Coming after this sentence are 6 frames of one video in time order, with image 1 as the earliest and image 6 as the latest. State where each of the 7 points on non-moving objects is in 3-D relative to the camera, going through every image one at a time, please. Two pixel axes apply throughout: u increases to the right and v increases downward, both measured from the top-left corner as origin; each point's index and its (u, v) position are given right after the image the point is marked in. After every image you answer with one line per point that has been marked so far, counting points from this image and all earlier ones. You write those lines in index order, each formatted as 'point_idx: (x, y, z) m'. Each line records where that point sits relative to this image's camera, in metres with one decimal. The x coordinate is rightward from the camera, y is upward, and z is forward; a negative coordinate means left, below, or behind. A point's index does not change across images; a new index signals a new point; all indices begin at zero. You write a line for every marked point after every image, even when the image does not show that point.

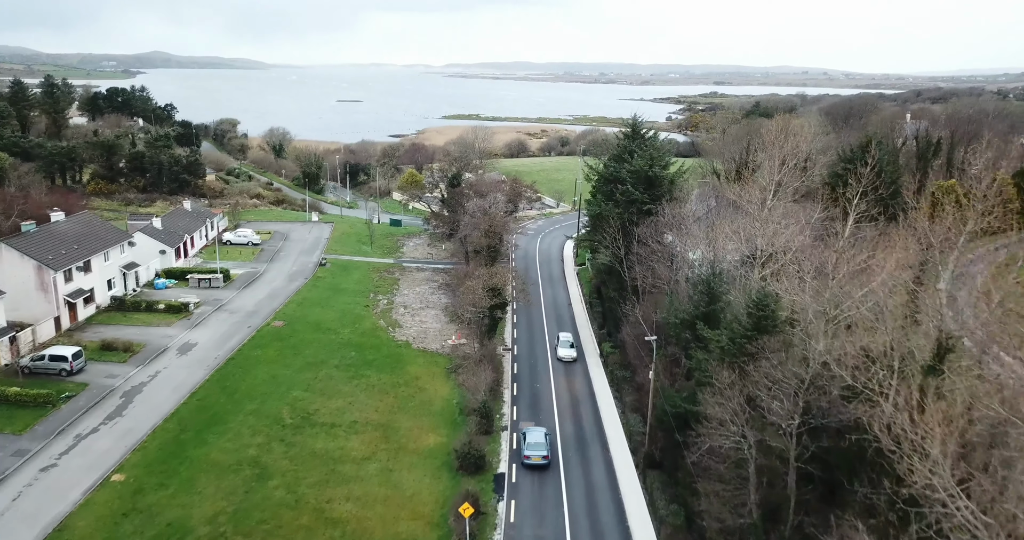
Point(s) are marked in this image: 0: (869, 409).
0: (+9.2, -3.6, +16.6) m
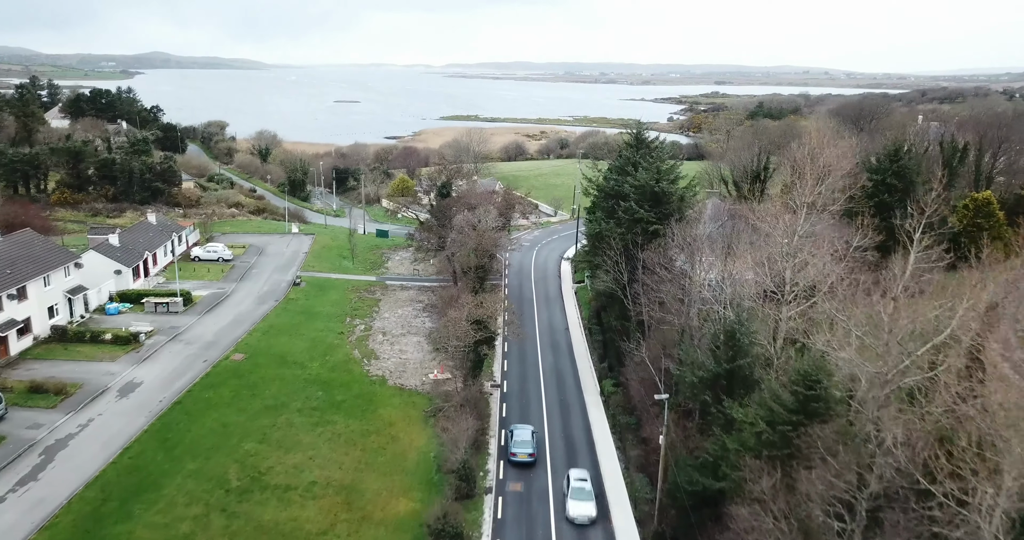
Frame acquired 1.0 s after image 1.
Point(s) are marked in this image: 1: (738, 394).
0: (+8.6, -5.0, +12.3) m
1: (+6.9, -3.8, +19.6) m
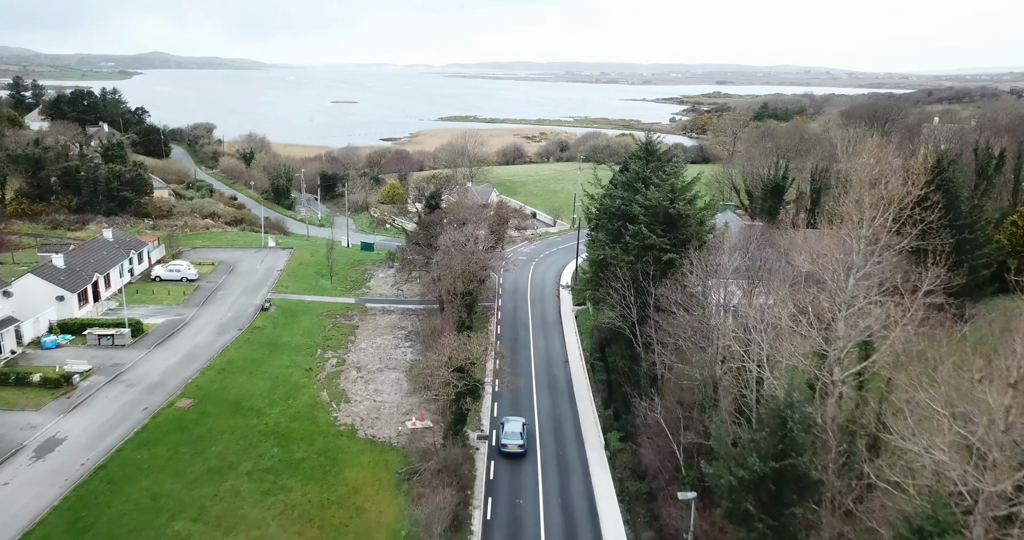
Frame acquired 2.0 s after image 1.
0: (+8.1, -6.5, +7.6) m
1: (+6.4, -5.3, +14.9) m
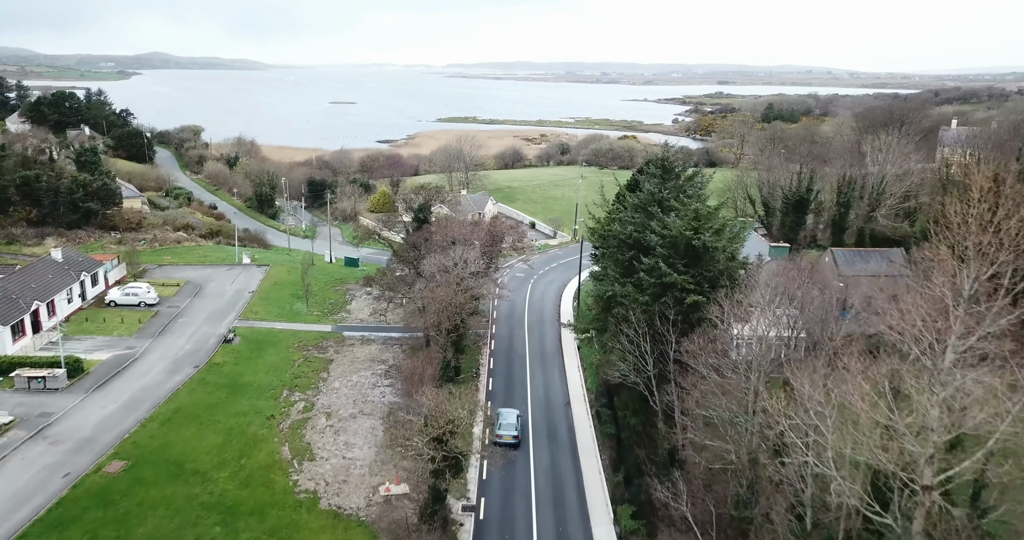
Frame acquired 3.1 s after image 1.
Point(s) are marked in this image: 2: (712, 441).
0: (+7.8, -8.0, +2.9) m
1: (+6.1, -6.8, +10.2) m
2: (+5.8, -5.0, +18.7) m
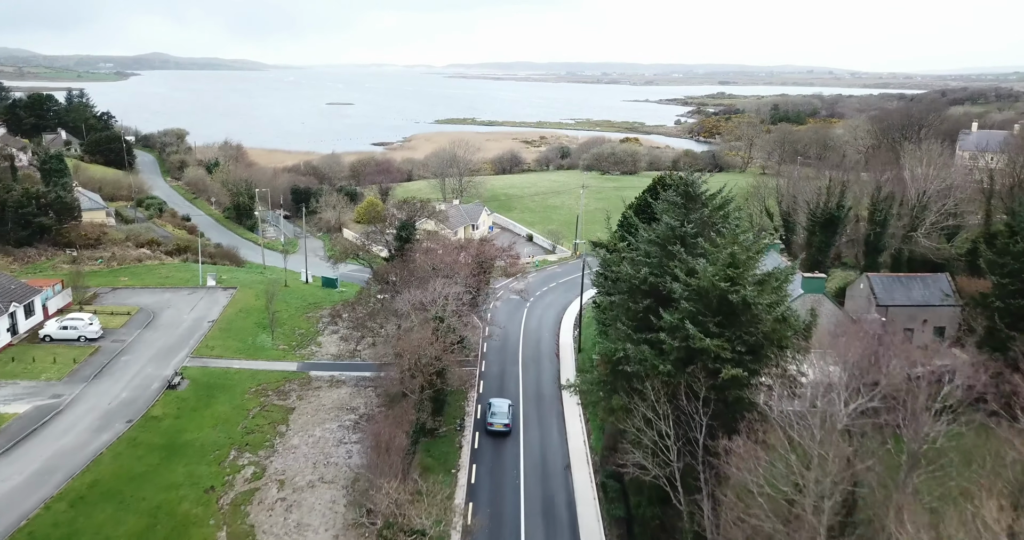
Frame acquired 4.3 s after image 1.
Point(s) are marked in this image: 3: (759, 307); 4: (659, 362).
0: (+7.3, -9.6, -2.2) m
1: (+5.6, -8.4, +5.1) m
2: (+5.3, -6.6, +13.6) m
3: (+6.4, -1.0, +16.8) m
4: (+4.0, -2.5, +17.8) m
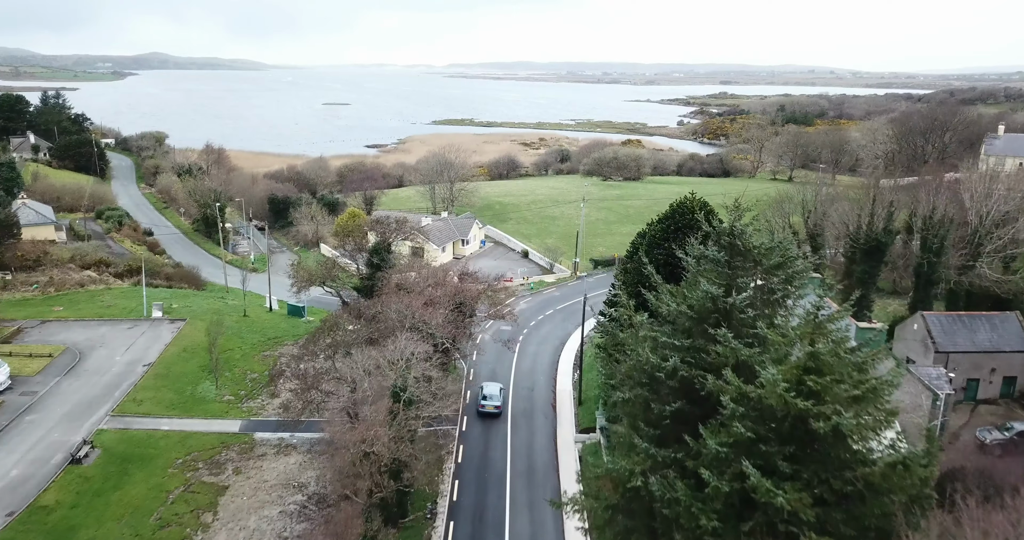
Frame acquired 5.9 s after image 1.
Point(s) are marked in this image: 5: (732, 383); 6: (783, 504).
0: (+6.6, -11.4, -8.2) m
1: (+4.9, -10.3, -0.9) m
2: (+4.7, -8.5, +7.6) m
3: (+5.7, -2.8, +10.8) m
4: (+3.4, -4.4, +11.8) m
5: (+4.1, -2.1, +11.9) m
6: (+4.4, -3.8, +10.5) m
